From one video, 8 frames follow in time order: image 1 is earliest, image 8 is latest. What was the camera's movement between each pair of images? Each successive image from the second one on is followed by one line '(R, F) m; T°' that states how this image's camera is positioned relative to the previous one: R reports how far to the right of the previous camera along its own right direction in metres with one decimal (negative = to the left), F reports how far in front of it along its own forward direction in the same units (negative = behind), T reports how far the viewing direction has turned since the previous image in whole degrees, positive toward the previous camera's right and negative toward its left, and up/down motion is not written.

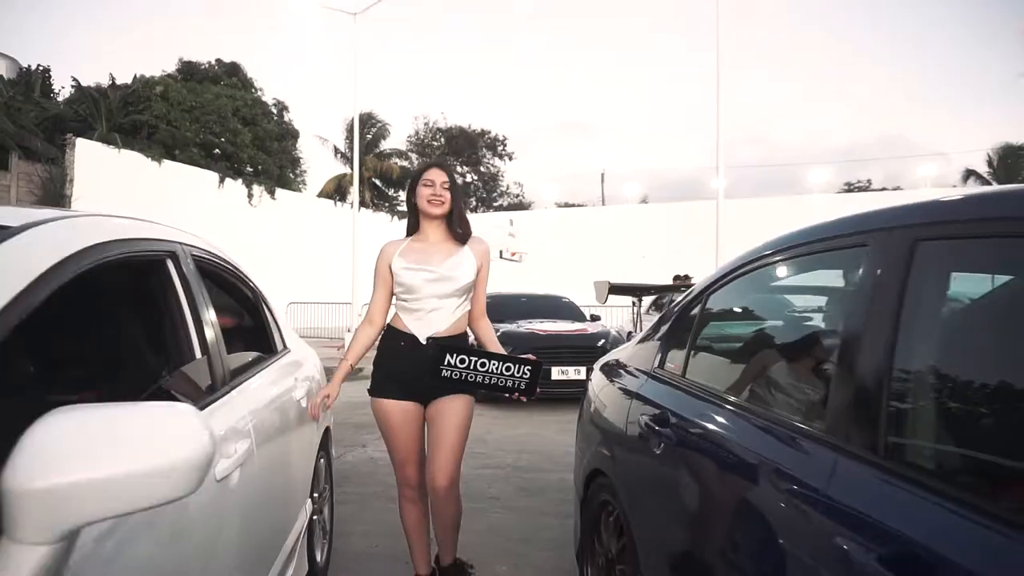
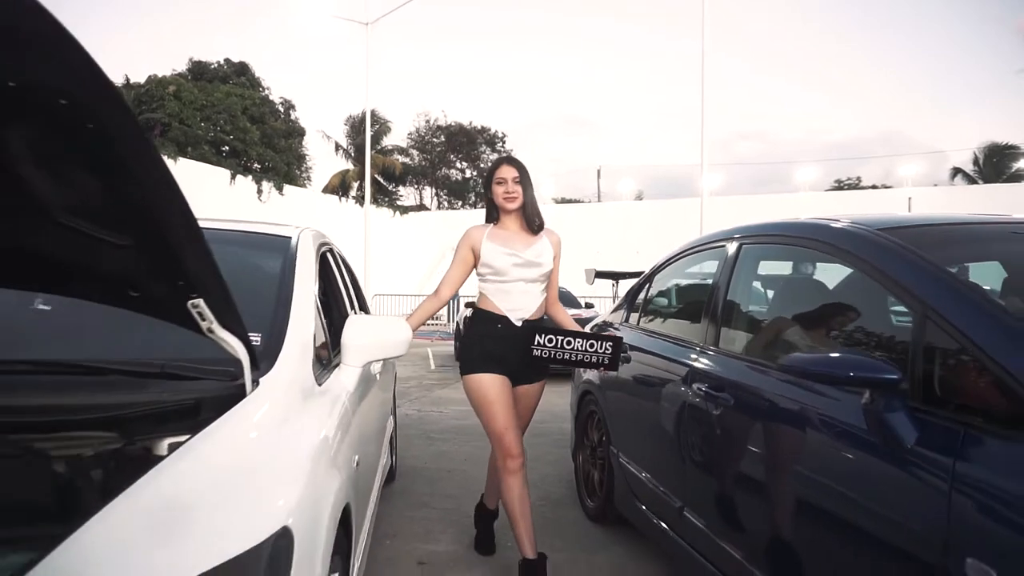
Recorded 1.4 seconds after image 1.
(-0.1, -1.4) m; 0°
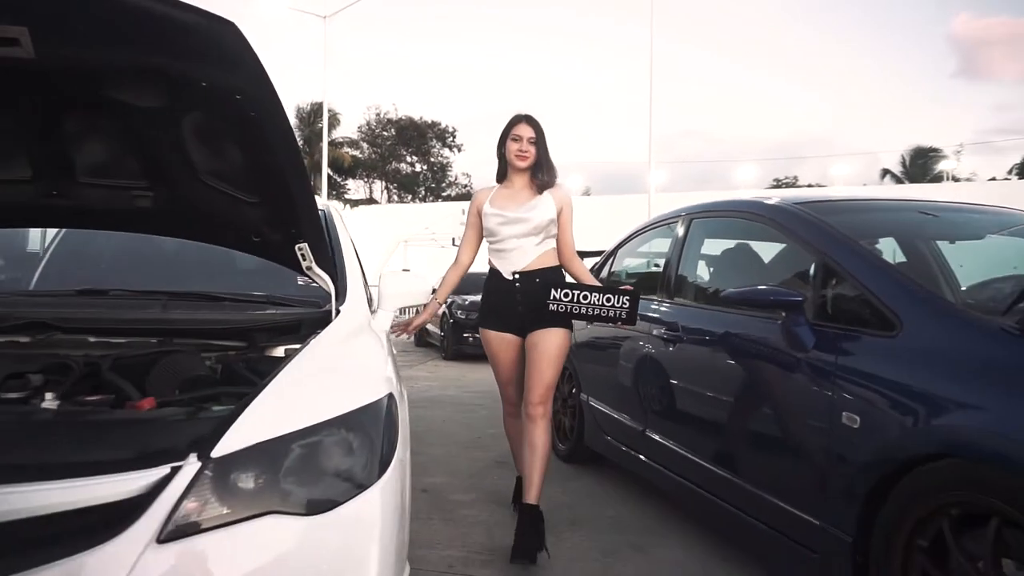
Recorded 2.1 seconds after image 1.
(-0.2, -0.6) m; +4°
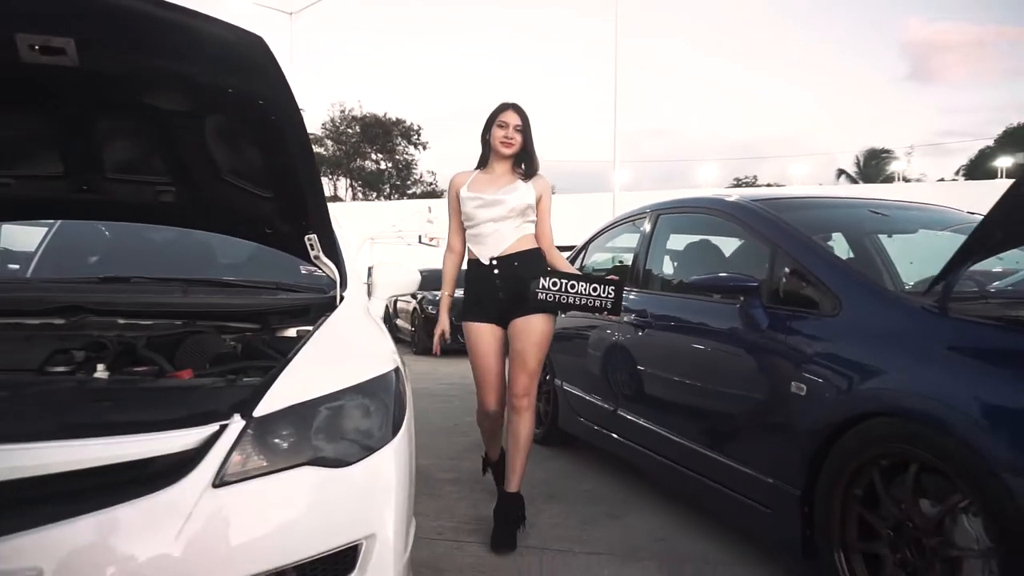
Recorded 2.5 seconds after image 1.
(-0.1, -0.3) m; +3°
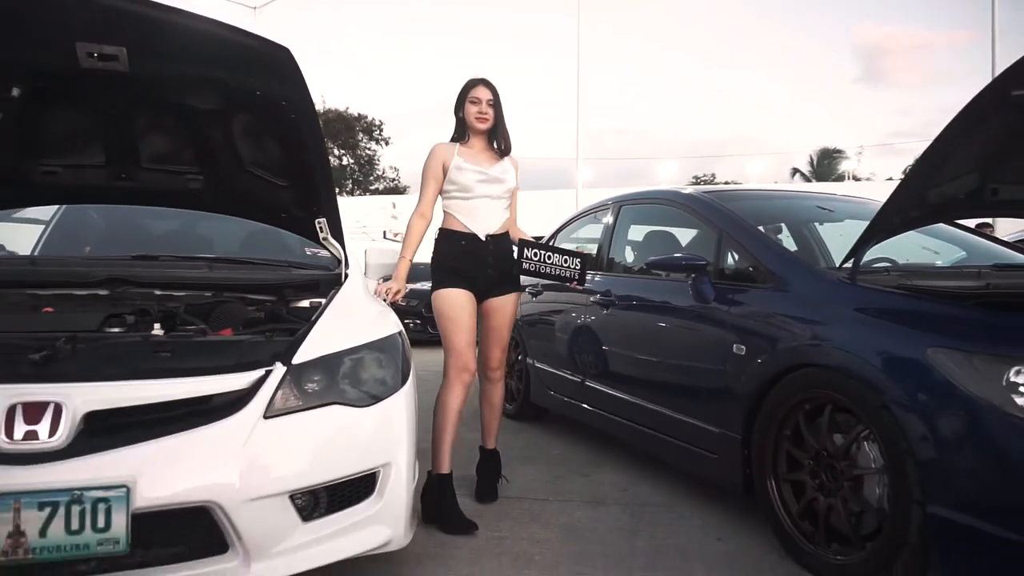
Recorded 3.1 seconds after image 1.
(-0.1, -0.4) m; +3°
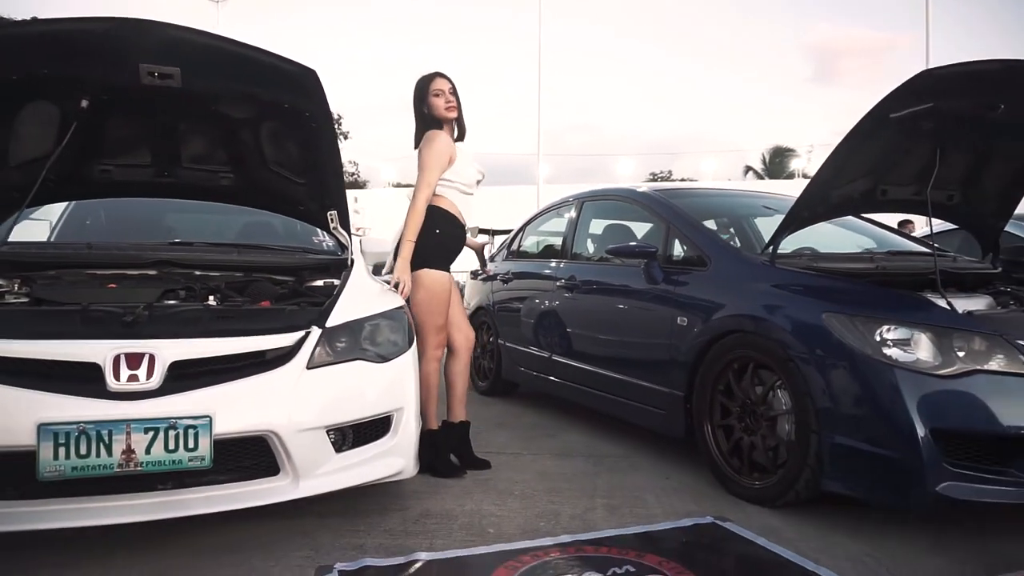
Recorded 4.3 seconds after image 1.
(-0.1, -0.5) m; +3°
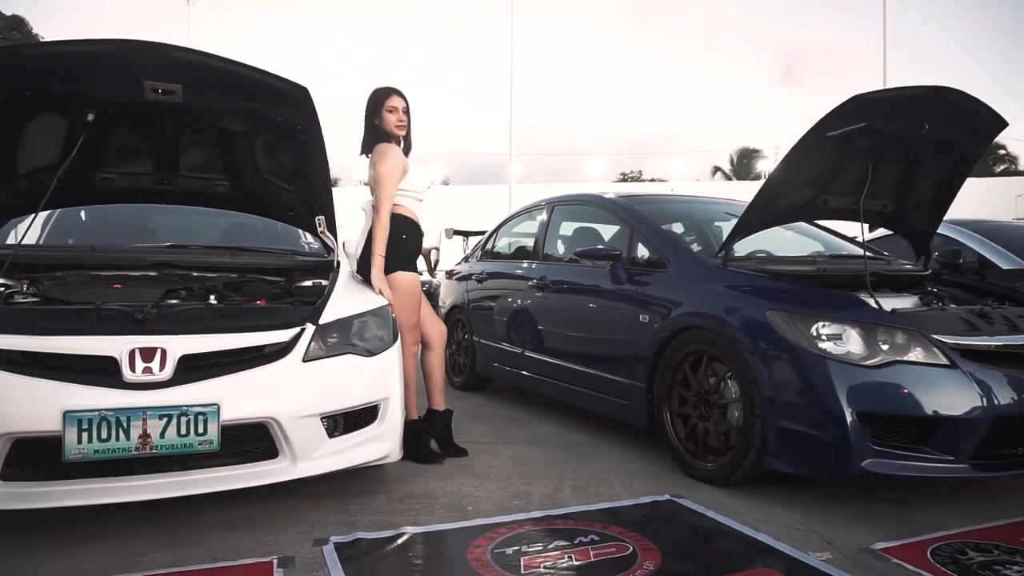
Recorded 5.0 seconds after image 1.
(0.0, -0.3) m; +2°
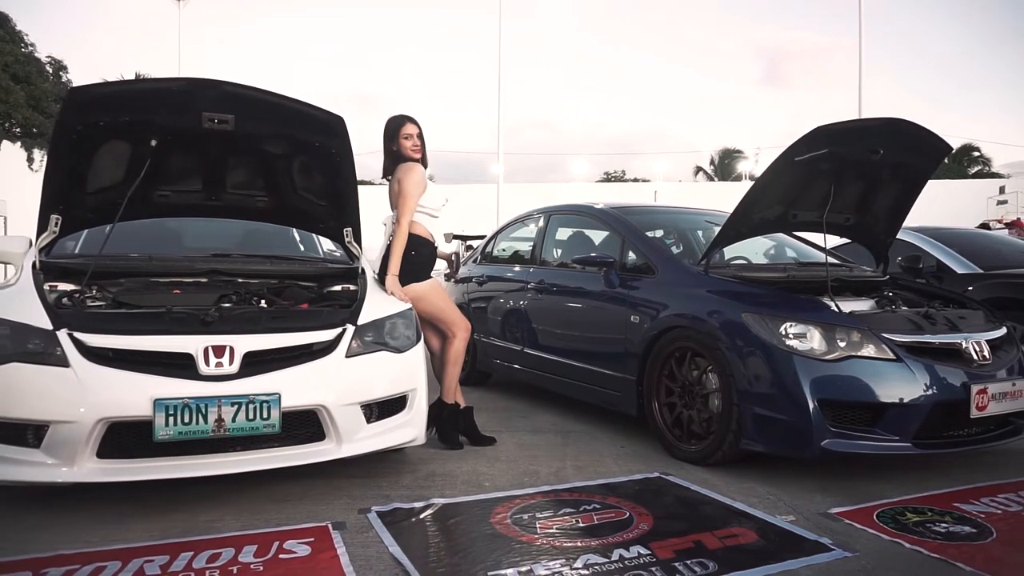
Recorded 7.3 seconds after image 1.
(-0.1, -0.4) m; +1°
